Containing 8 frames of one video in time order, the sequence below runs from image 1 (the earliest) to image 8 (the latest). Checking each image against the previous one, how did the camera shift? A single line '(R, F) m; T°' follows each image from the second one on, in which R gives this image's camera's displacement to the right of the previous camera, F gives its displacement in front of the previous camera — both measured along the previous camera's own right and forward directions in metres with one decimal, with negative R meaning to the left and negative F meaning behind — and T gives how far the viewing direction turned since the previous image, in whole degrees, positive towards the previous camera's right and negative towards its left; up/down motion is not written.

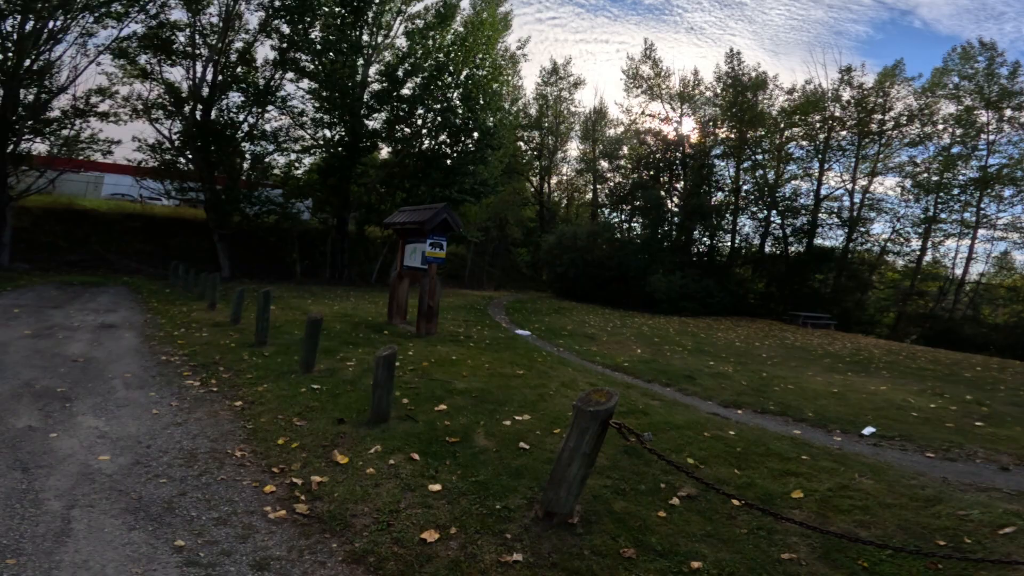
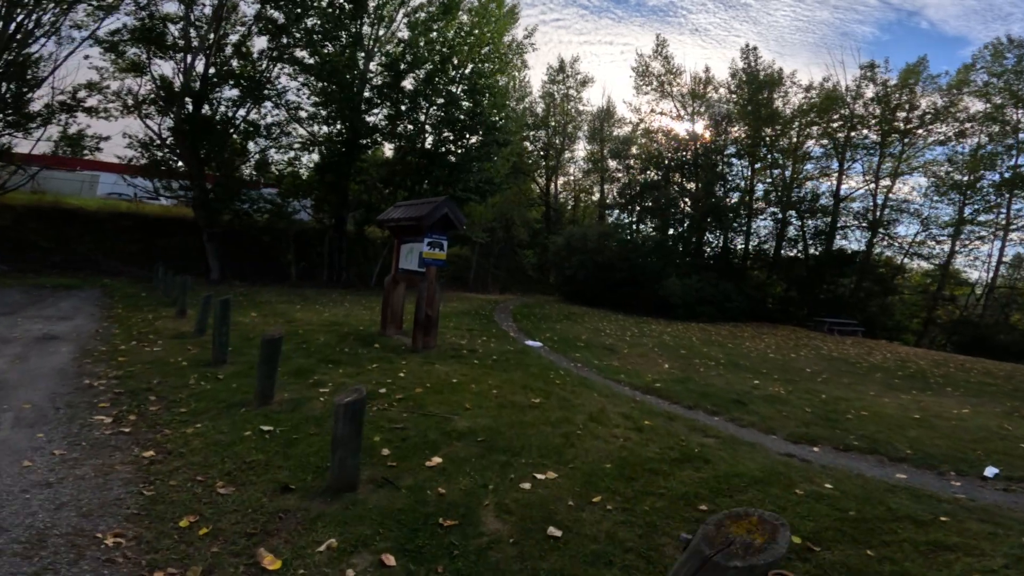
(-0.2, +2.3) m; 0°
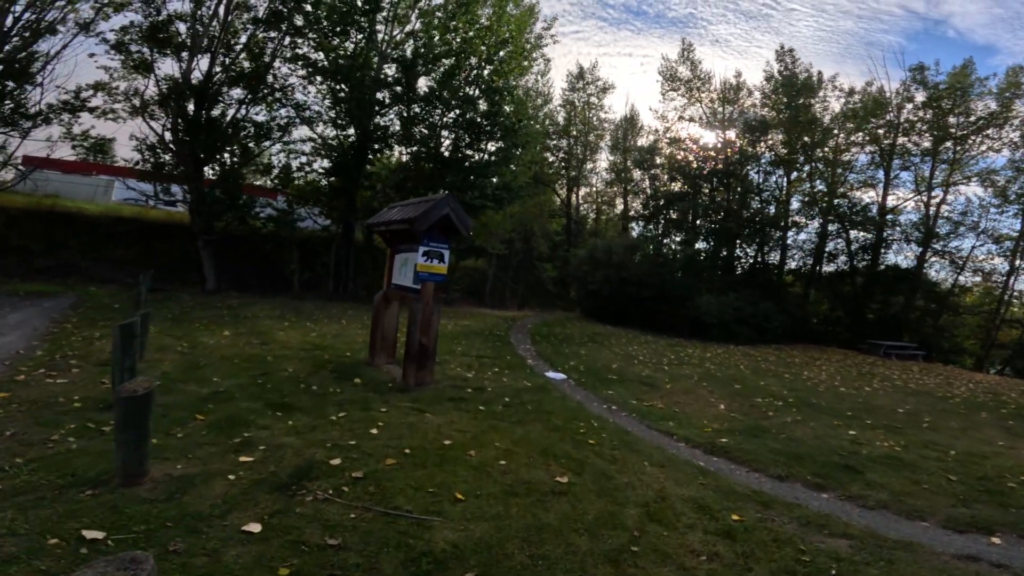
(0.0, +3.0) m; -2°
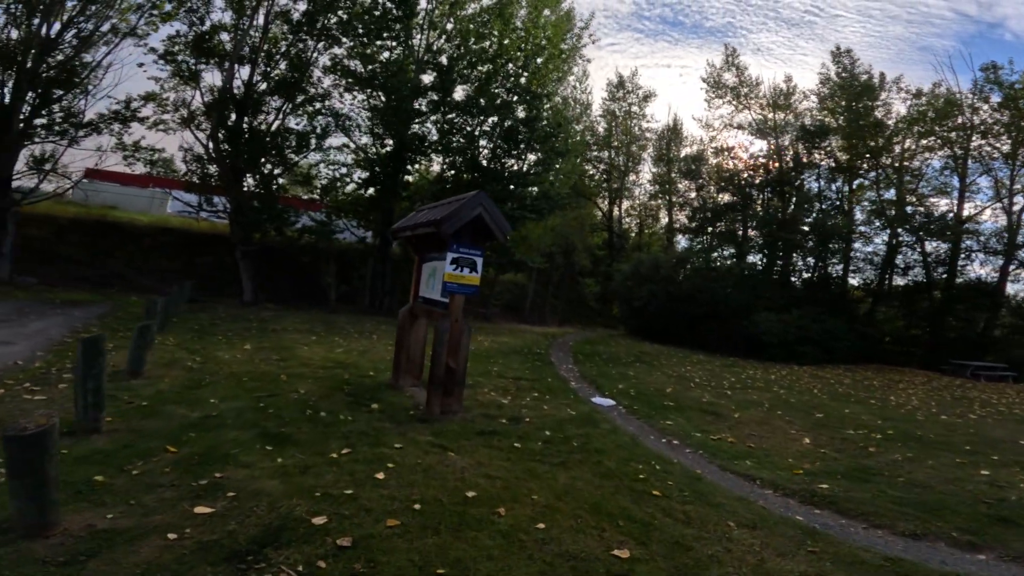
(0.0, +1.6) m; -4°
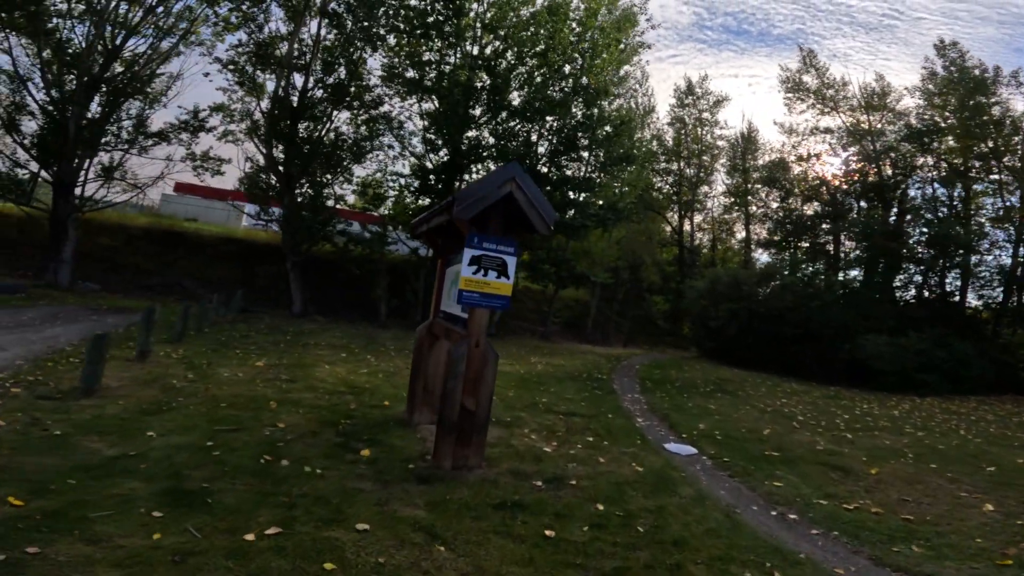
(+0.3, +2.6) m; -7°
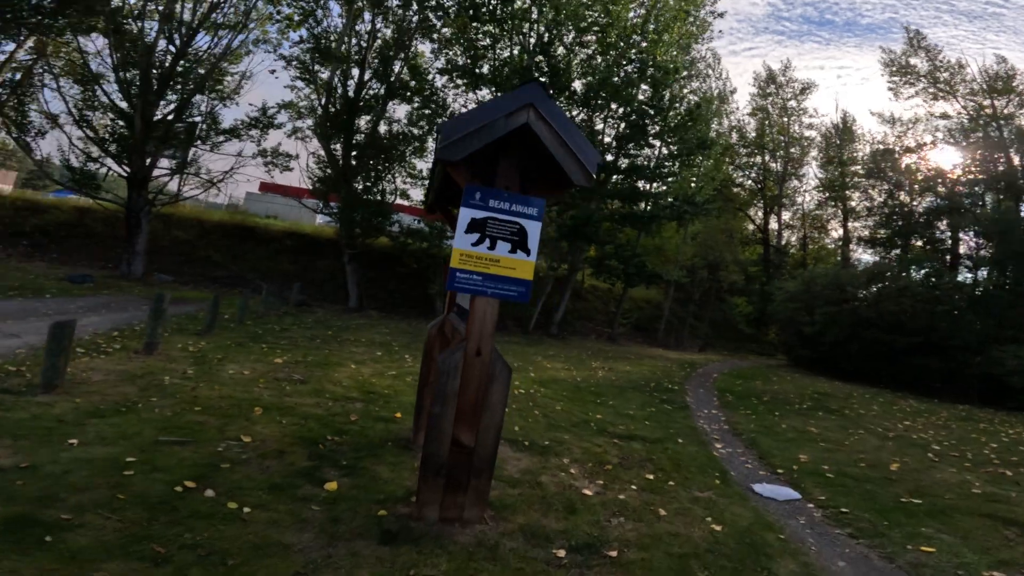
(+0.5, +2.0) m; -8°
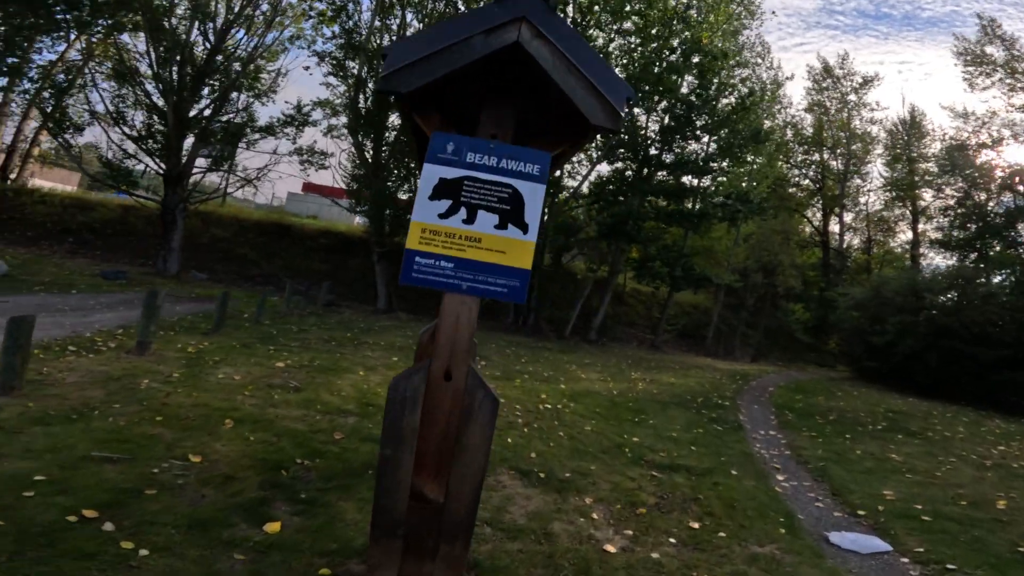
(+0.3, +1.3) m; -5°
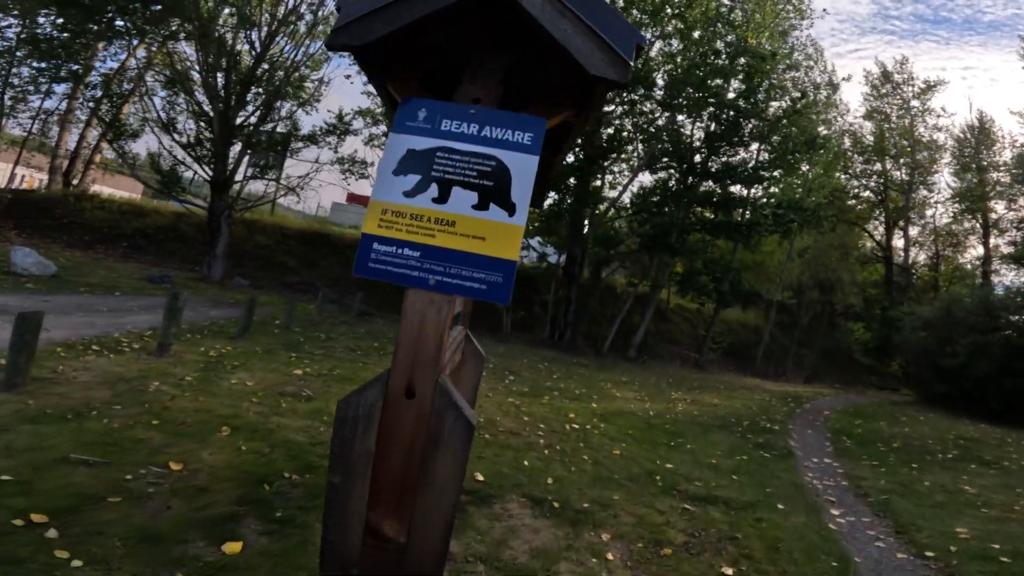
(+0.3, +0.6) m; -5°
